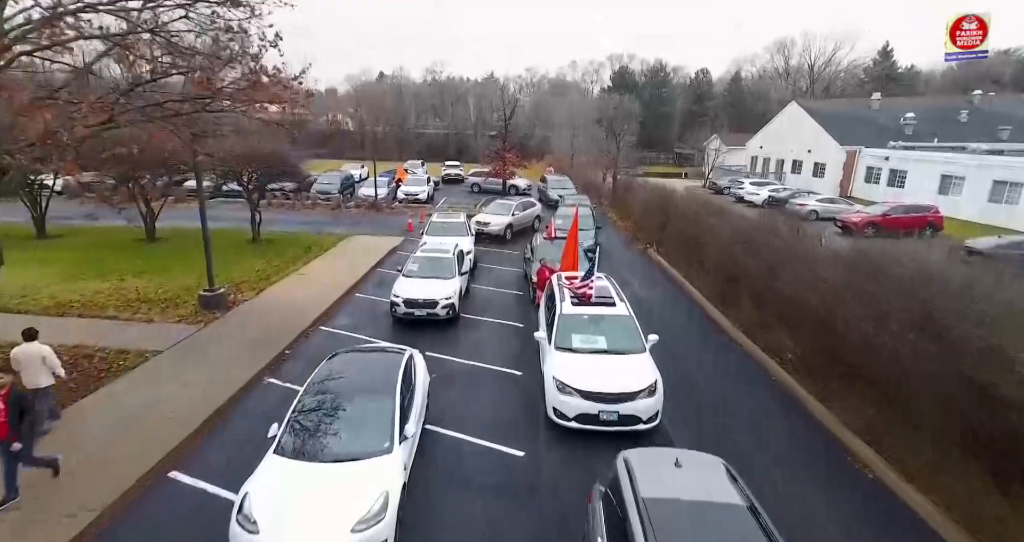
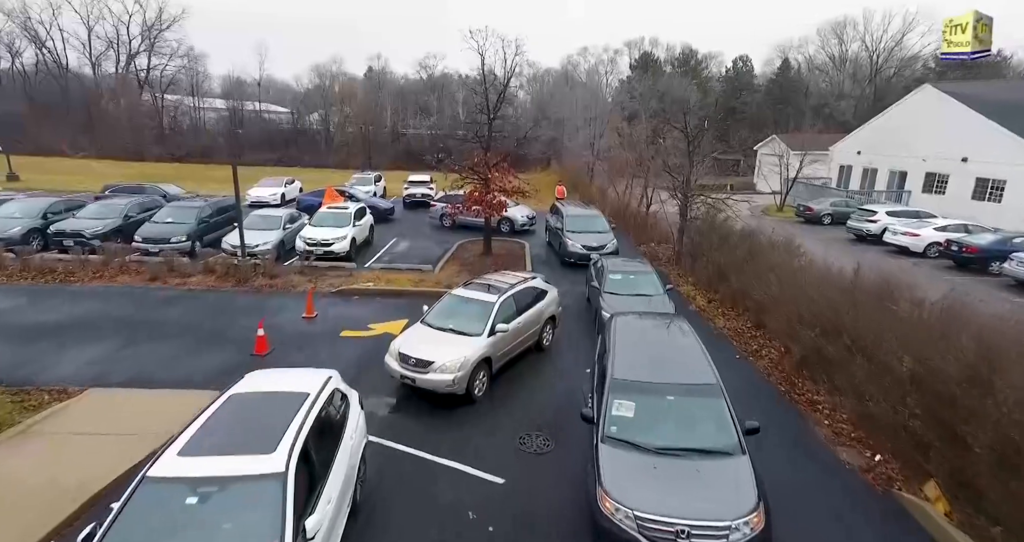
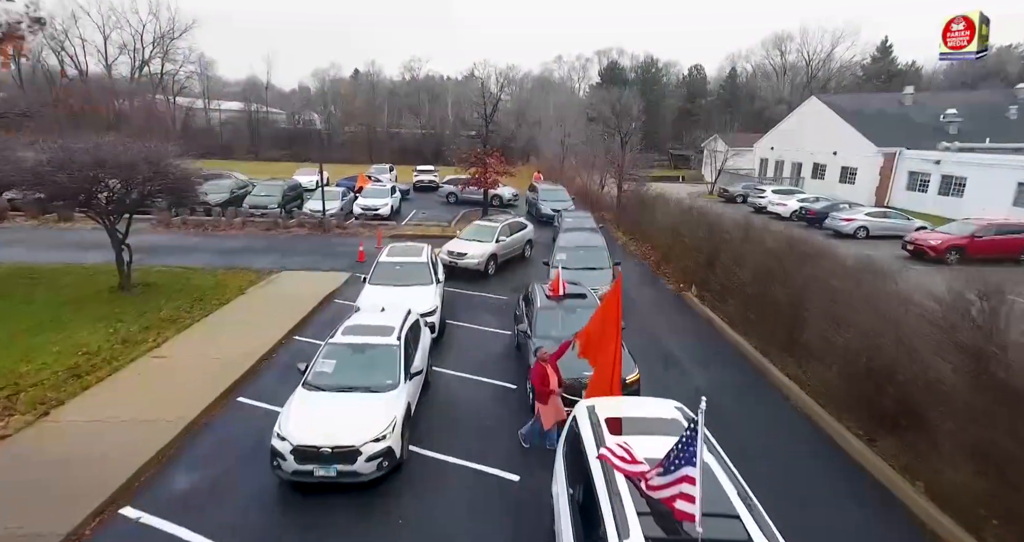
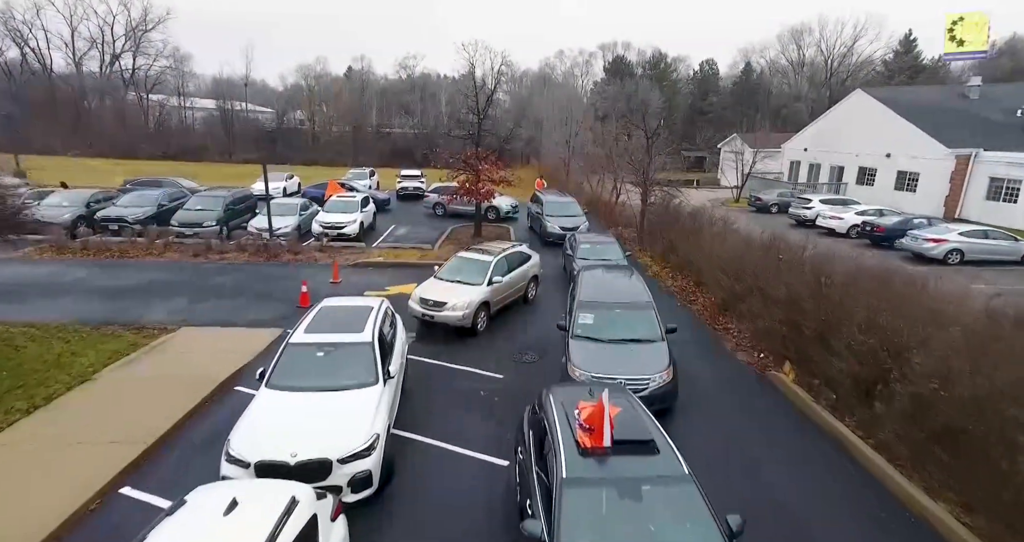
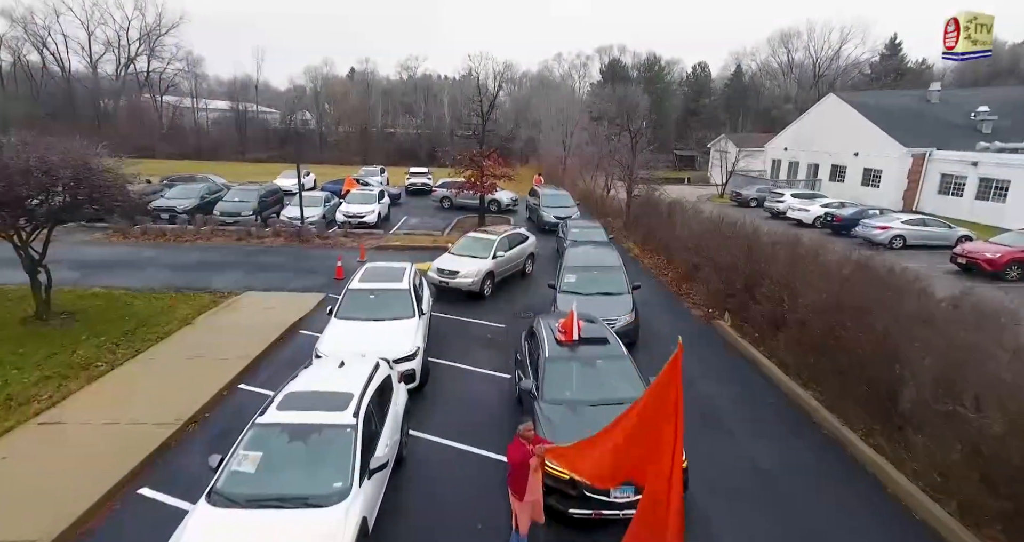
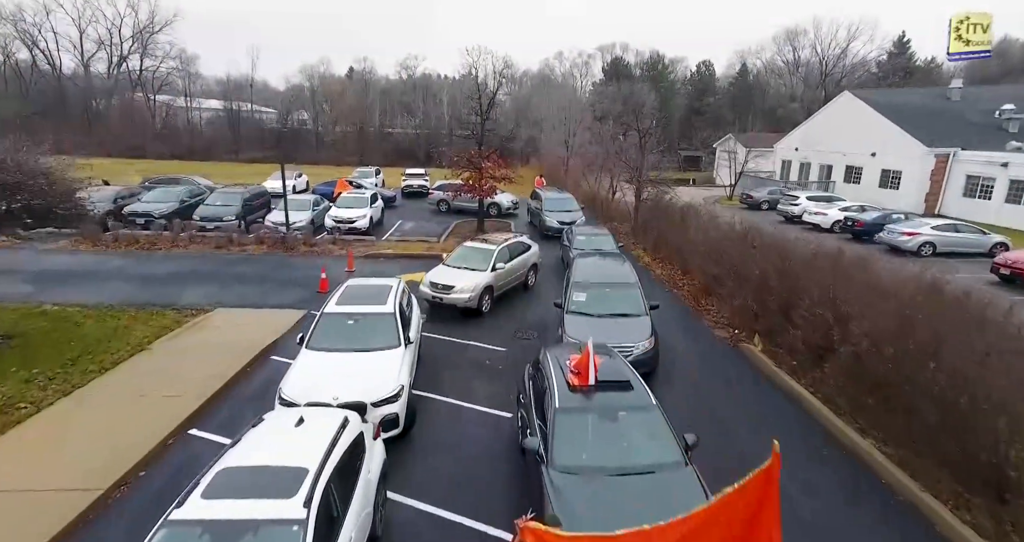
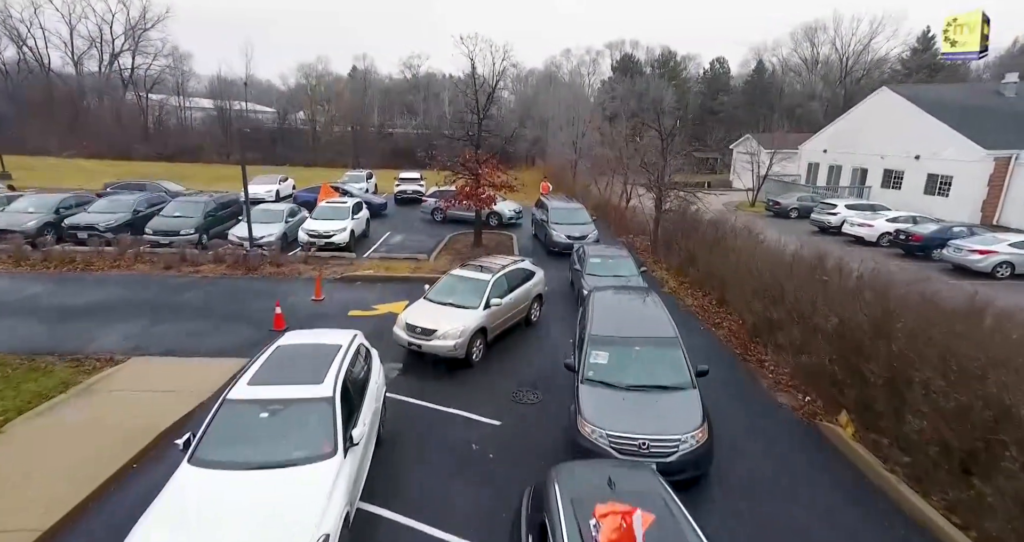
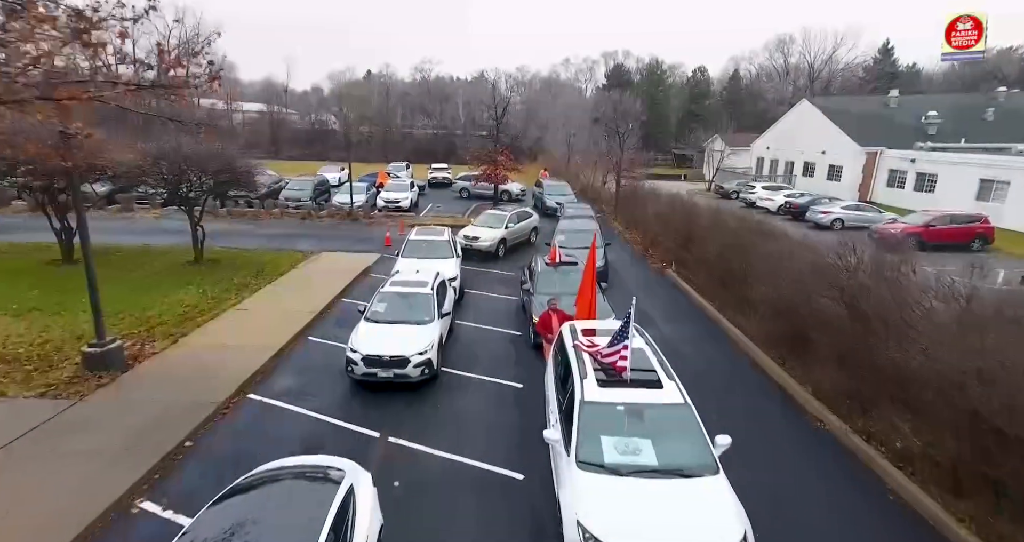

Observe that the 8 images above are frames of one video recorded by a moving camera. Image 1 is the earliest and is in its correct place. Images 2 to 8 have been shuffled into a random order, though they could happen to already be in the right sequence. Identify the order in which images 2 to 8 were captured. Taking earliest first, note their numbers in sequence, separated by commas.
8, 3, 5, 6, 4, 7, 2
